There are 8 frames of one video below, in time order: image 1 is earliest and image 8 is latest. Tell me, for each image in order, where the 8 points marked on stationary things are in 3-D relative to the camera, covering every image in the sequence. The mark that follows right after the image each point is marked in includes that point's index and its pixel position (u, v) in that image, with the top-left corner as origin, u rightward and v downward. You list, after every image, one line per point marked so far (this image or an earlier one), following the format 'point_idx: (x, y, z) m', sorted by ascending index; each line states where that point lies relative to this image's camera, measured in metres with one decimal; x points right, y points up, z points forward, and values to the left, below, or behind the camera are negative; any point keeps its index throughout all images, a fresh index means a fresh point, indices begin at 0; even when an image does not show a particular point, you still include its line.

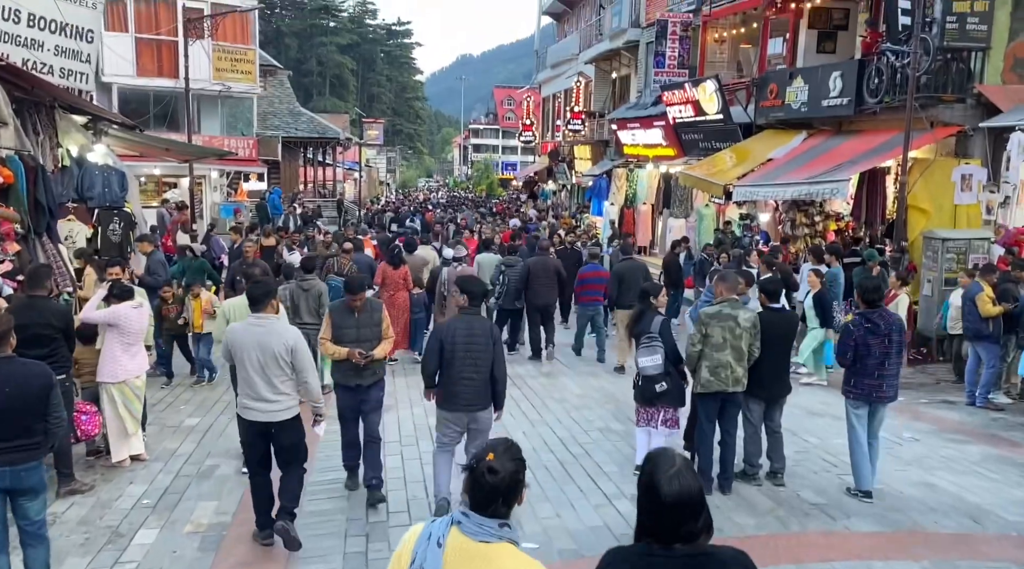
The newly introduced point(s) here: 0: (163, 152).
0: (-5.1, +1.9, +13.7) m
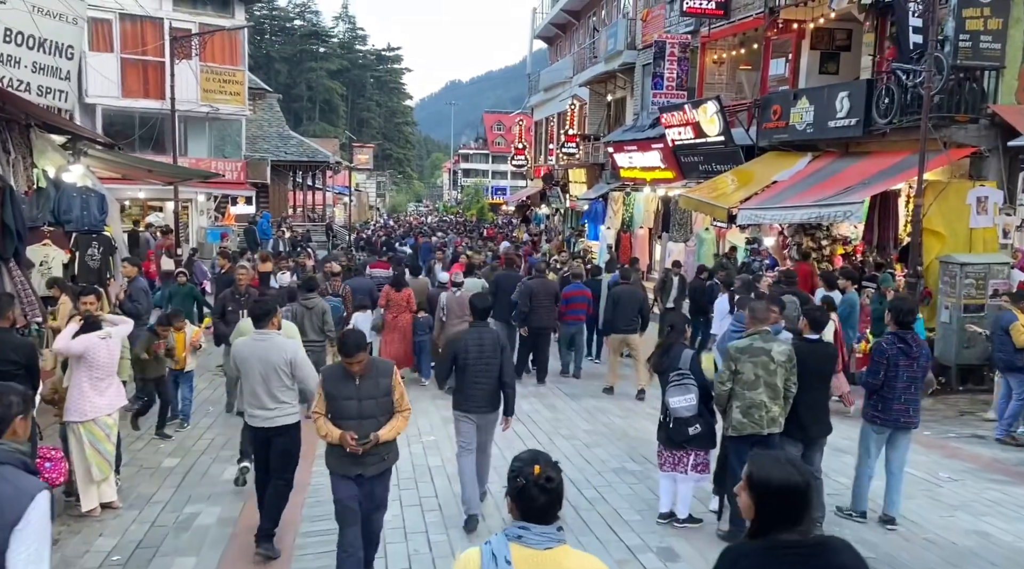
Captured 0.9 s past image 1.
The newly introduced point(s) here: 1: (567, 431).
0: (-5.2, +1.6, +13.1) m
1: (+0.5, -1.4, +9.1) m
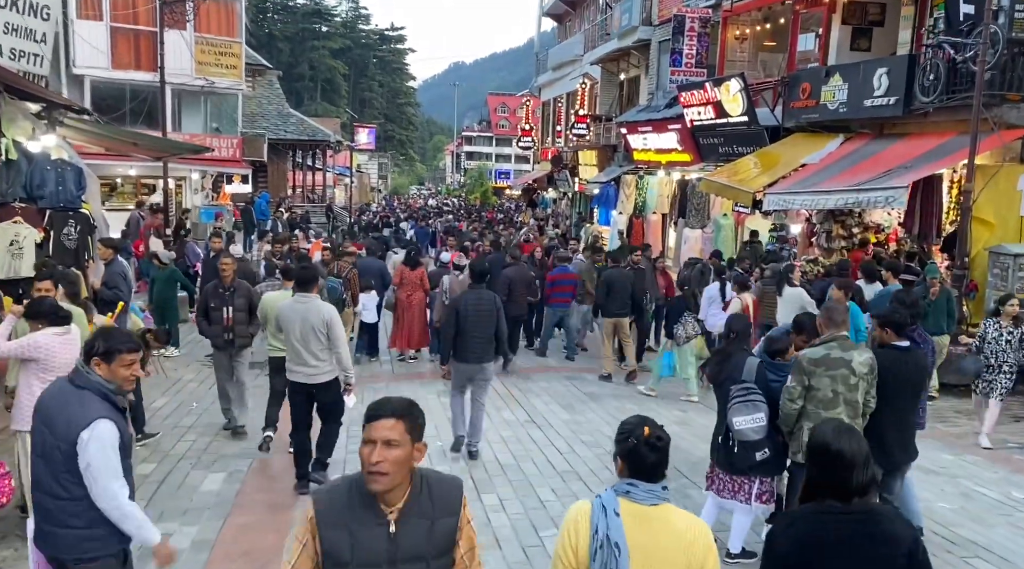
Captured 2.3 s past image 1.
0: (-5.0, +1.8, +12.1) m
1: (+0.7, -1.3, +8.2) m
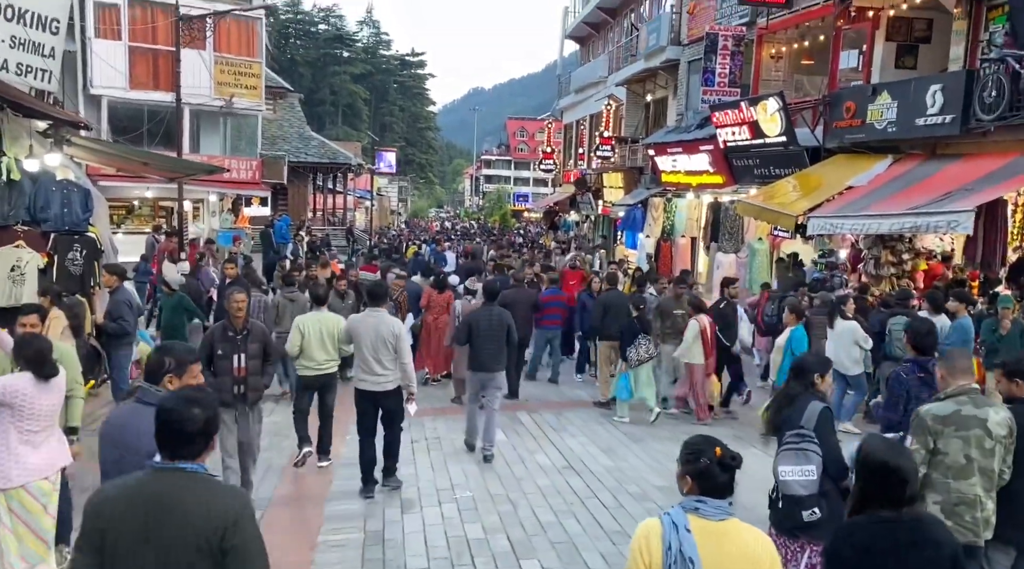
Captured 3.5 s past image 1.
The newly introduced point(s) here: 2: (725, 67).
0: (-4.6, +1.4, +11.5) m
1: (+1.0, -1.6, +7.5) m
2: (+4.3, +4.3, +18.6) m
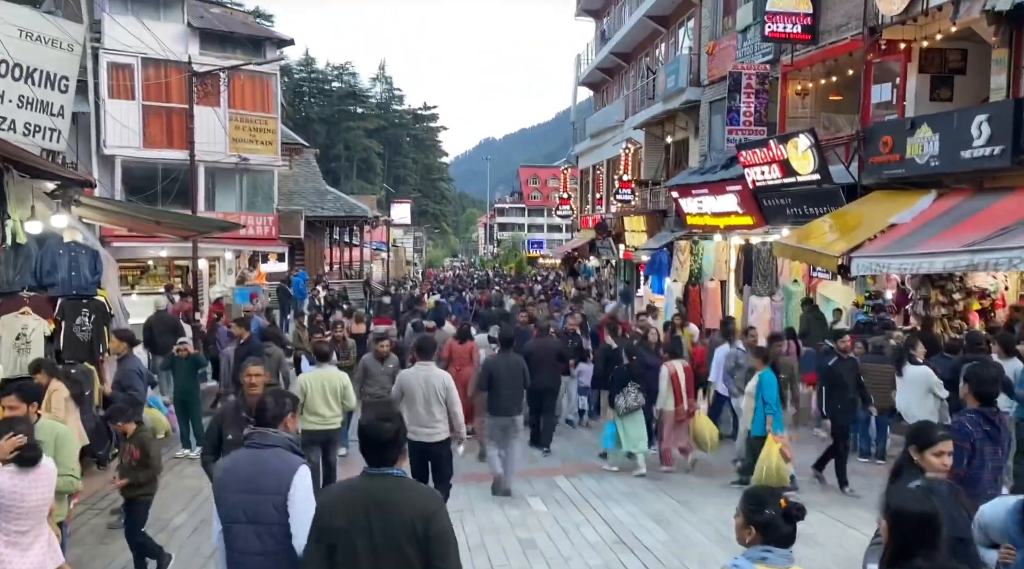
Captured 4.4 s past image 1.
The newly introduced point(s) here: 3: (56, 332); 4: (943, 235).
0: (-4.3, +0.7, +11.1) m
1: (+1.3, -2.0, +6.7) m
2: (+4.6, +3.5, +18.1) m
3: (-4.3, -0.5, +8.8) m
4: (+5.5, +0.6, +11.9) m
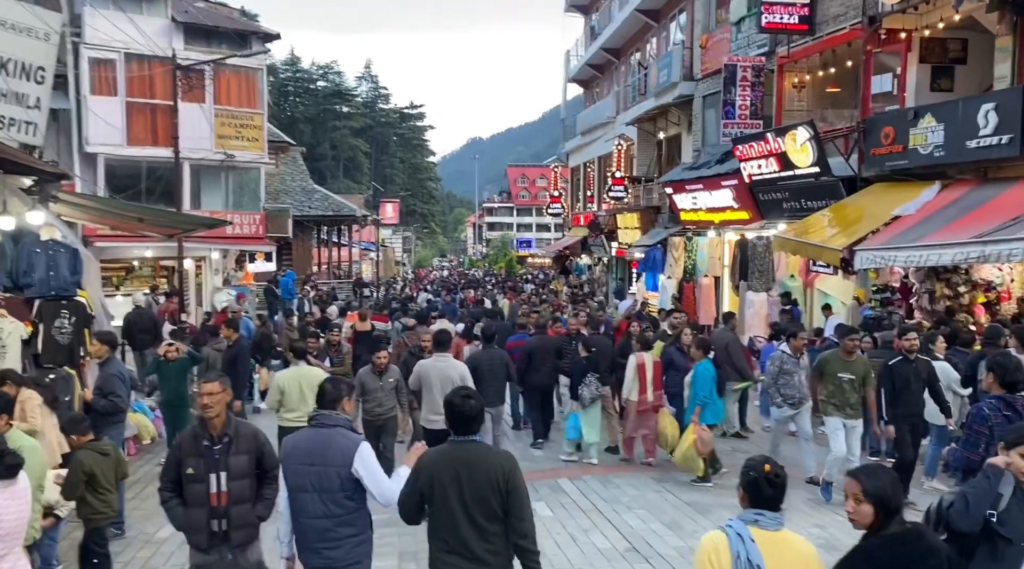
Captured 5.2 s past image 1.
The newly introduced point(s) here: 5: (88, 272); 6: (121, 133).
0: (-4.3, +0.7, +10.7) m
1: (+1.4, -1.9, +6.4) m
2: (+4.5, +3.6, +17.8) m
3: (-4.3, -0.5, +8.4) m
4: (+5.4, +0.7, +11.6) m
5: (-4.2, +0.1, +9.3) m
6: (-8.1, +3.1, +19.4) m
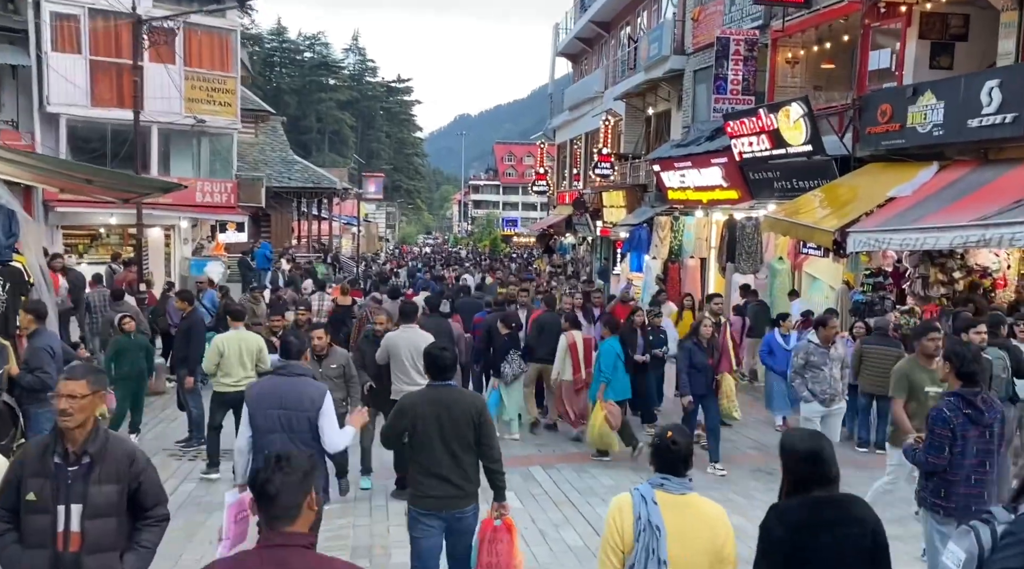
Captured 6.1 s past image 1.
0: (-4.6, +1.0, +10.0) m
1: (+1.1, -1.8, +5.9) m
2: (+4.2, +3.9, +17.2) m
3: (-4.6, -0.1, +7.8) m
4: (+5.2, +0.9, +11.0) m
5: (-4.5, +0.5, +8.6) m
6: (-8.5, +3.8, +18.5) m
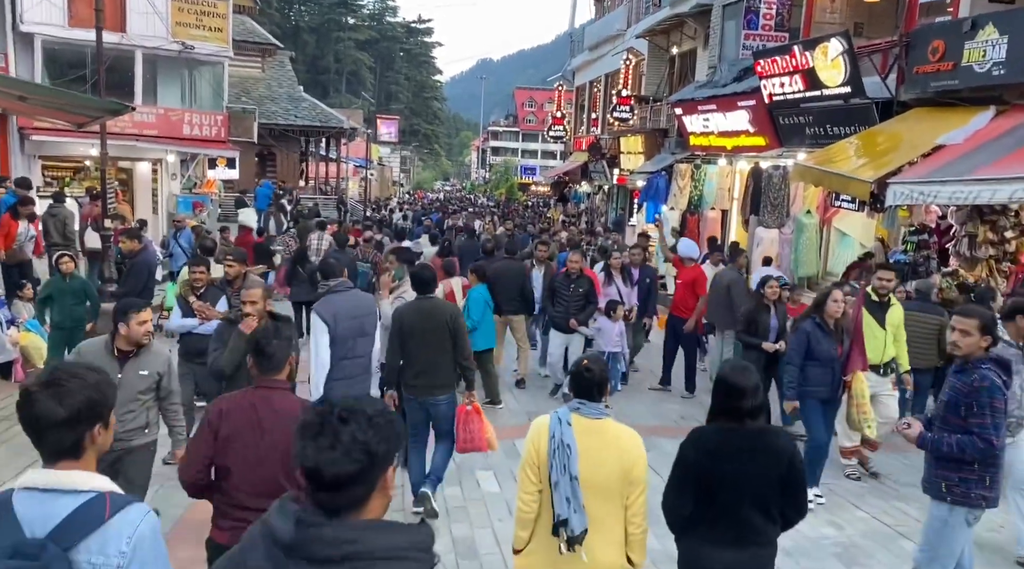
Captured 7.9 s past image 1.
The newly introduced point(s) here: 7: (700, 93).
0: (-4.6, +1.7, +8.8) m
1: (+0.9, -1.5, +4.8) m
2: (+4.4, +4.7, +15.7) m
3: (-4.7, +0.4, +6.7) m
4: (+5.2, +1.3, +9.7) m
5: (-4.5, +1.0, +7.5) m
6: (-8.3, +5.0, +17.3) m
7: (+3.7, +3.8, +18.2) m
